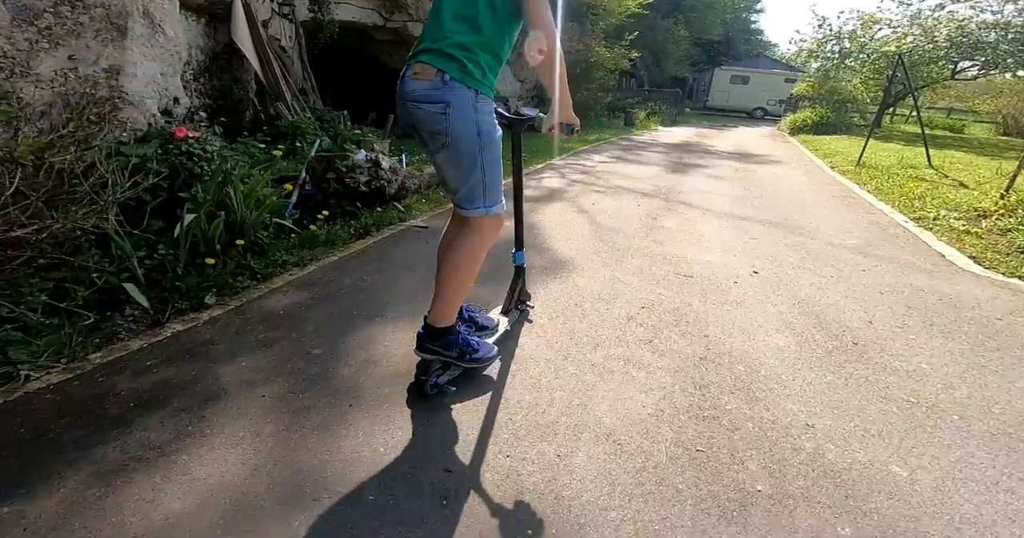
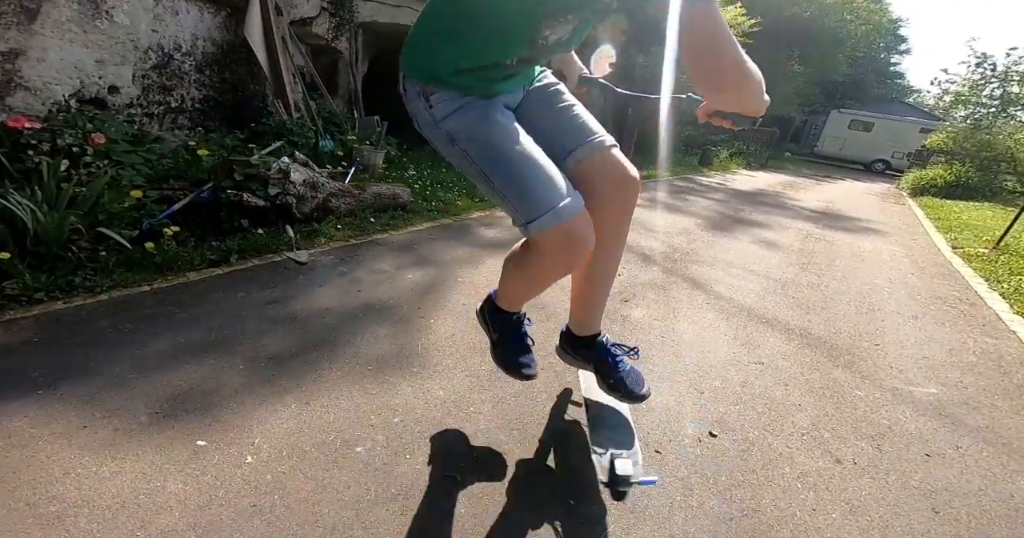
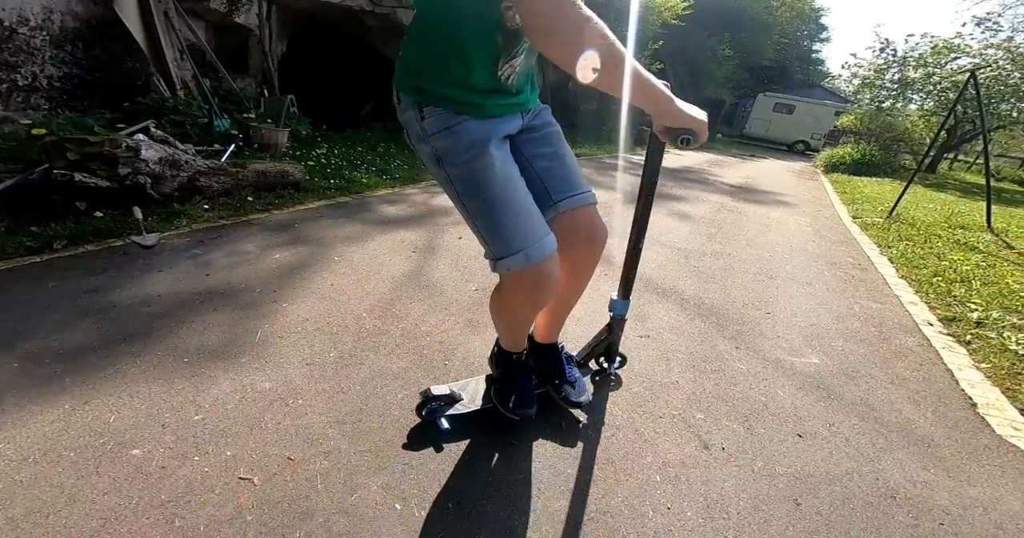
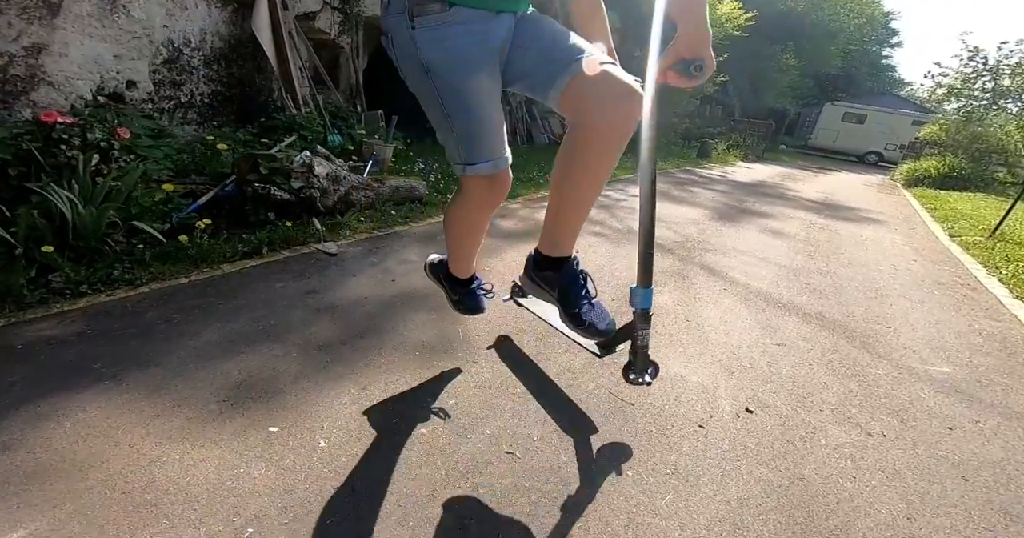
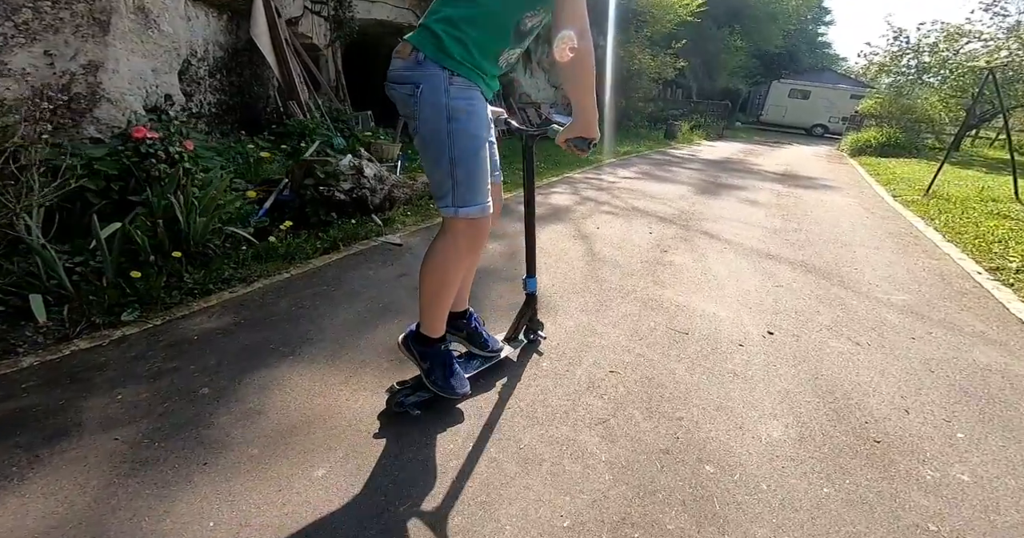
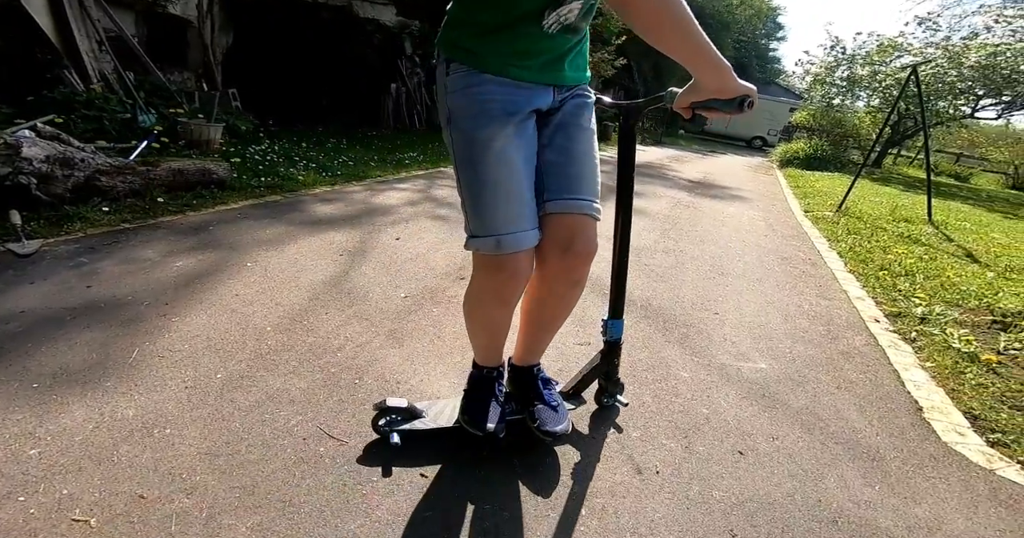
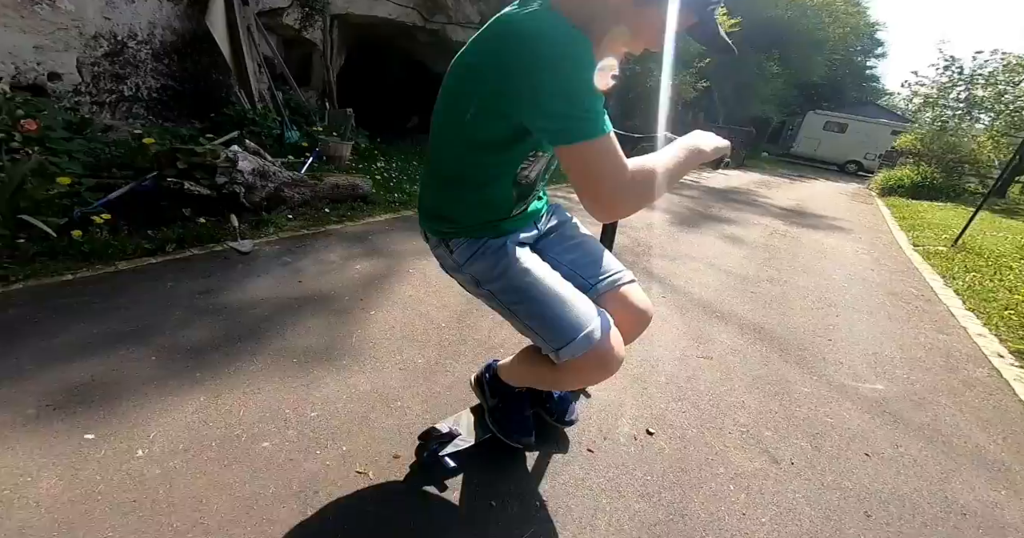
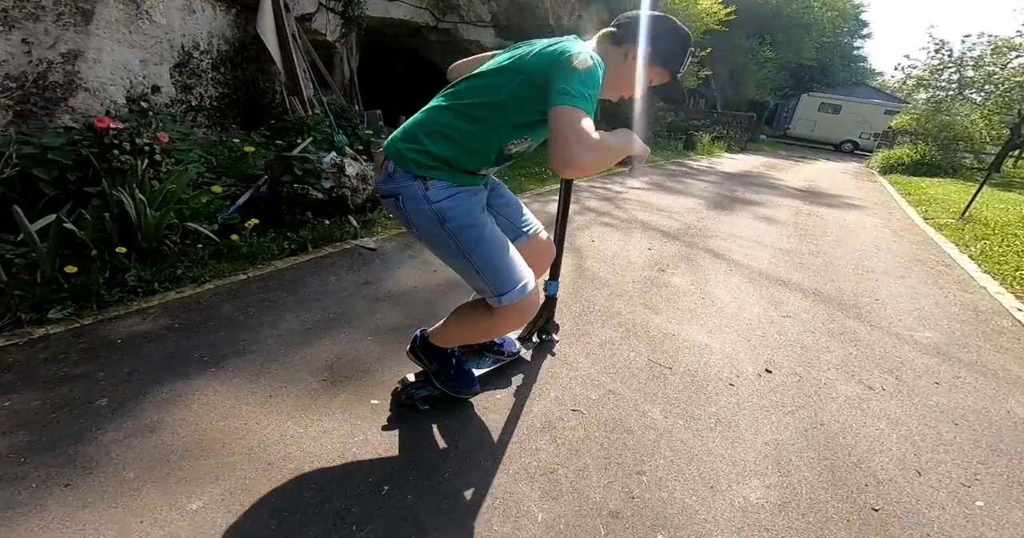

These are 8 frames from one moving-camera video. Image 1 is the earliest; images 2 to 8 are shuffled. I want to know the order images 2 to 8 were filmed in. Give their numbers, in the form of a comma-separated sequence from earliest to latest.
5, 8, 4, 2, 7, 3, 6
